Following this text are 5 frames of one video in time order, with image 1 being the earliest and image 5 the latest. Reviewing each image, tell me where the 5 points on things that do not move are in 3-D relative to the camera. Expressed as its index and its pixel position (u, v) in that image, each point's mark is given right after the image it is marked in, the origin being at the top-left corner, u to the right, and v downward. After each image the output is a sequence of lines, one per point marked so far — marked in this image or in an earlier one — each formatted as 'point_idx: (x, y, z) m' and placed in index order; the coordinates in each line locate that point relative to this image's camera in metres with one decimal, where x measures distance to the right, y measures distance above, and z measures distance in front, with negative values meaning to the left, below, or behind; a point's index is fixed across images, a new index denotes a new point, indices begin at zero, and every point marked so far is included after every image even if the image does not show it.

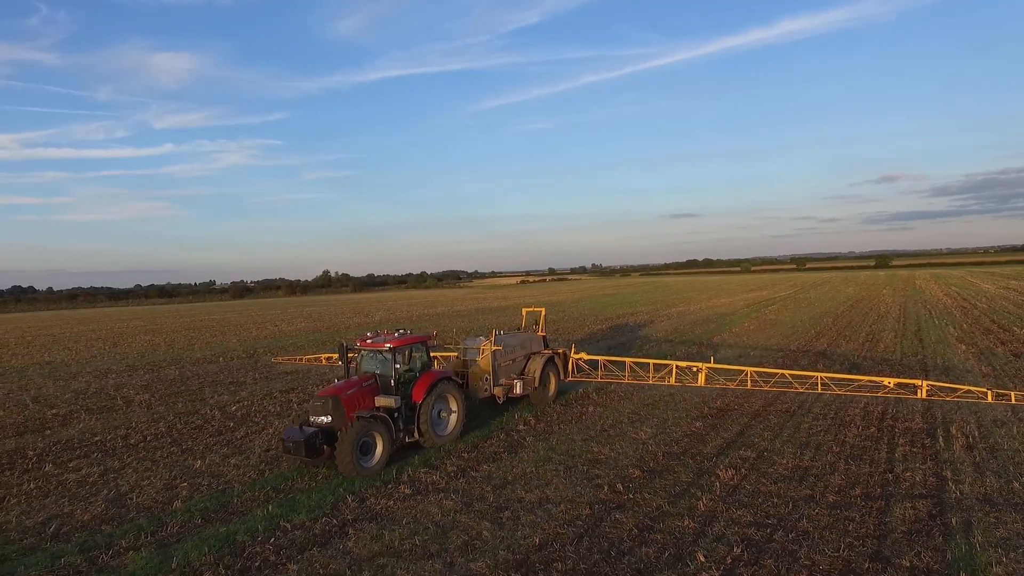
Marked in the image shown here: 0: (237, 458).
0: (-4.2, -2.7, +9.8) m
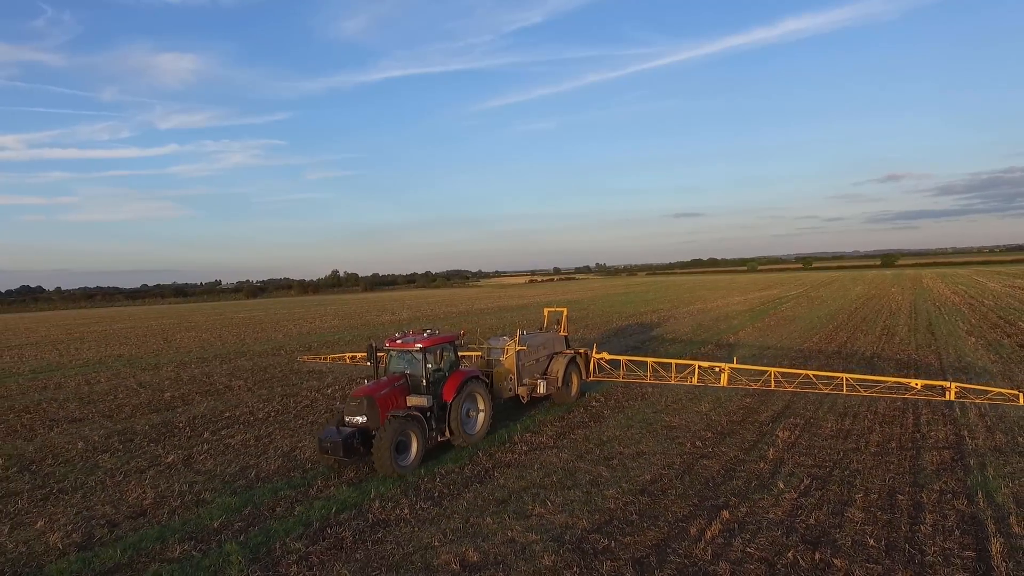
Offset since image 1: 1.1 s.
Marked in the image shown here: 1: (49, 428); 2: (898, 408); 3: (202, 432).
0: (-3.7, -2.8, +10.0) m
1: (-9.8, -3.0, +12.7) m
2: (+6.9, -2.1, +10.7) m
3: (-6.0, -2.7, +11.6) m
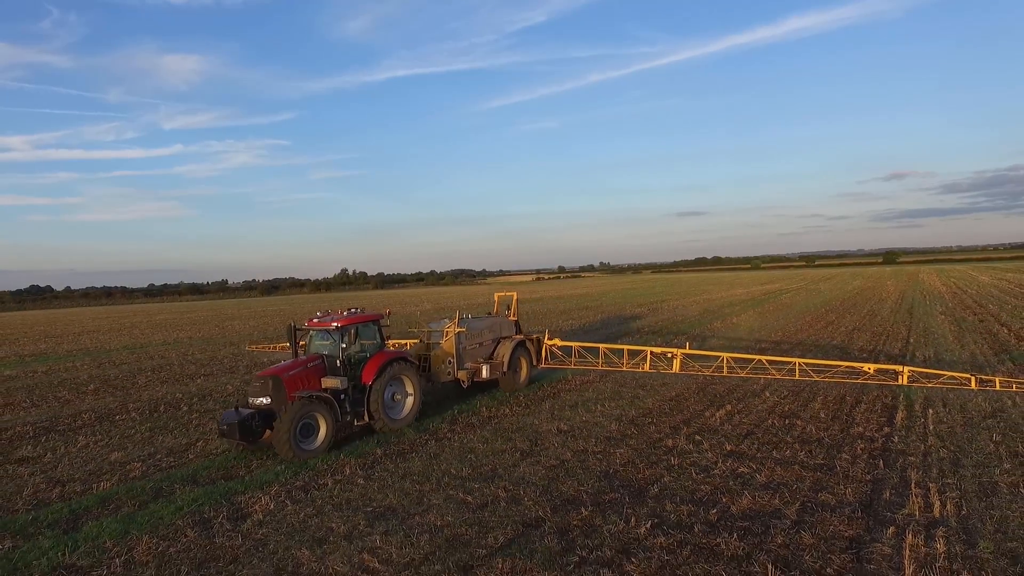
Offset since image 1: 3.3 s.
0: (-4.9, -2.4, +9.5) m
1: (-11.0, -2.6, +12.2) m
2: (+5.7, -1.7, +10.2) m
3: (-7.2, -2.4, +11.1) m
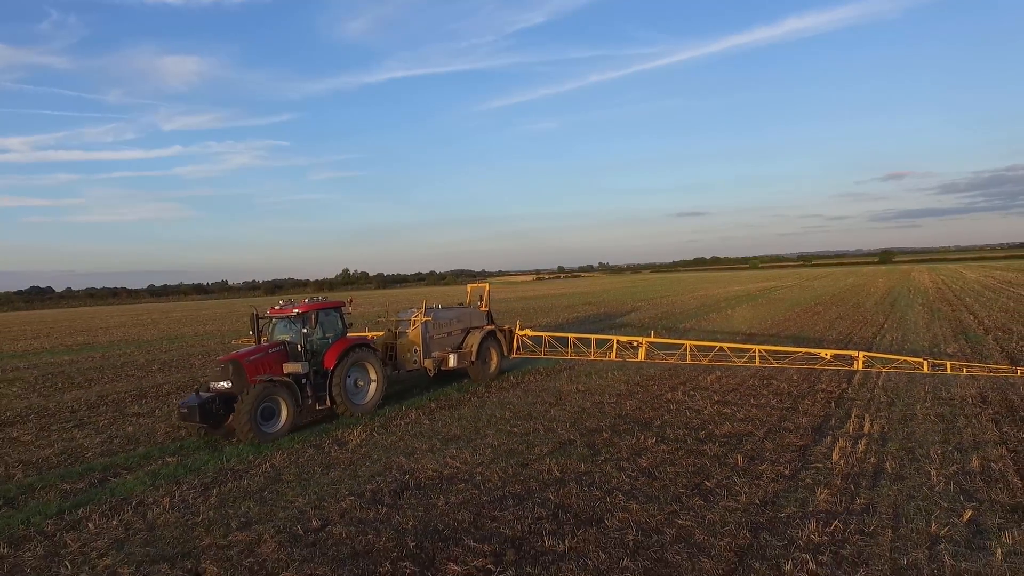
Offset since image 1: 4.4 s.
0: (-5.6, -2.1, +9.6) m
1: (-11.7, -2.4, +12.4) m
2: (+5.0, -1.5, +10.3) m
3: (-7.9, -2.1, +11.2) m
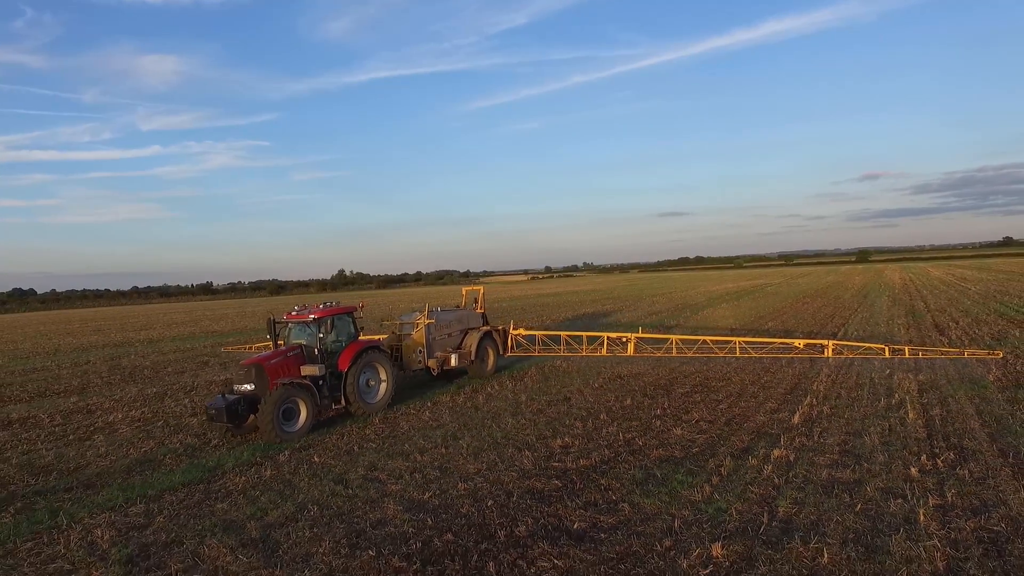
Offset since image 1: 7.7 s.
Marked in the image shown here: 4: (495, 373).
0: (-5.4, -2.2, +10.7) m
1: (-11.6, -2.5, +13.3) m
2: (+5.2, -1.5, +11.7) m
3: (-7.8, -2.2, +12.3) m
4: (-0.2, -1.9, +14.4) m
